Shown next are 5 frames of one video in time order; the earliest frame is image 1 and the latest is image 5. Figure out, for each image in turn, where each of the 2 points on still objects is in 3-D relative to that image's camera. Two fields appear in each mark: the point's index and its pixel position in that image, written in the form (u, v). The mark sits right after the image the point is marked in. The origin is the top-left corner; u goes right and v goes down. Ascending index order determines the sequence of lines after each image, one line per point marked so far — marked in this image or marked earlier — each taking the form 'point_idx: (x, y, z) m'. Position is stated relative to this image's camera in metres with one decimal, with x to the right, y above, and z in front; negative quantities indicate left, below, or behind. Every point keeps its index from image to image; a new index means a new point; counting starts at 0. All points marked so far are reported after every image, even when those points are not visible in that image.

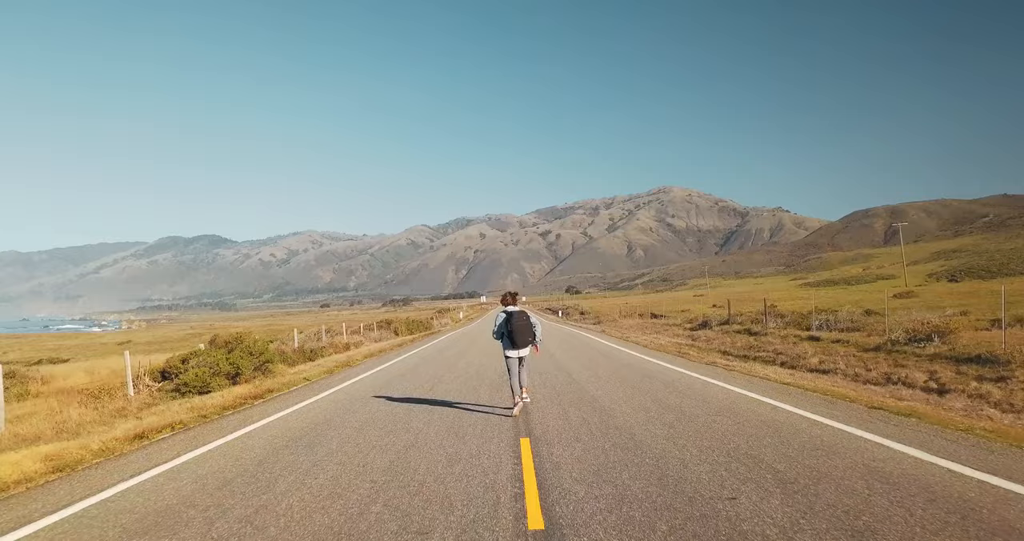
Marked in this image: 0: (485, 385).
0: (-1.0, -3.4, +19.6) m
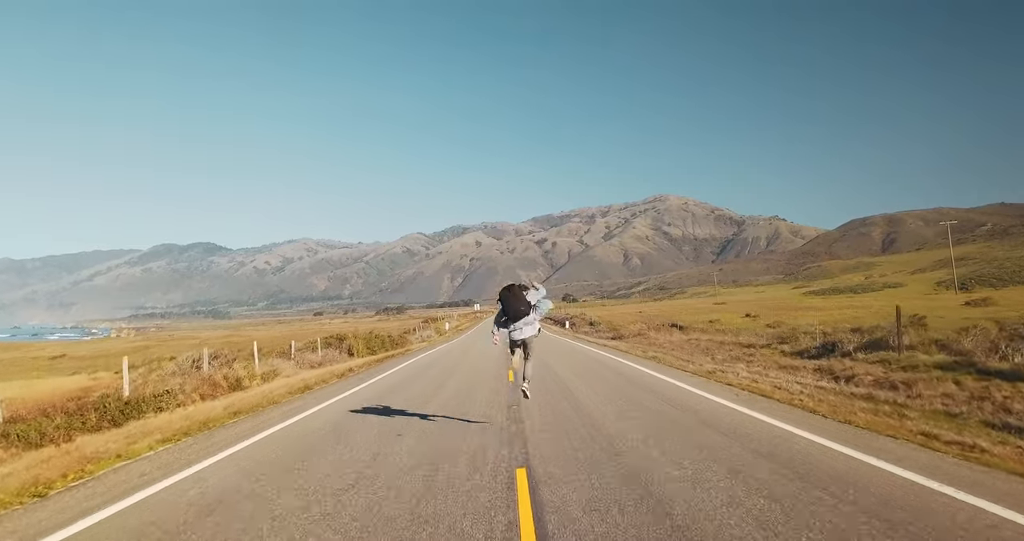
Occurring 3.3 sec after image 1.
0: (-1.1, -3.4, +15.6) m
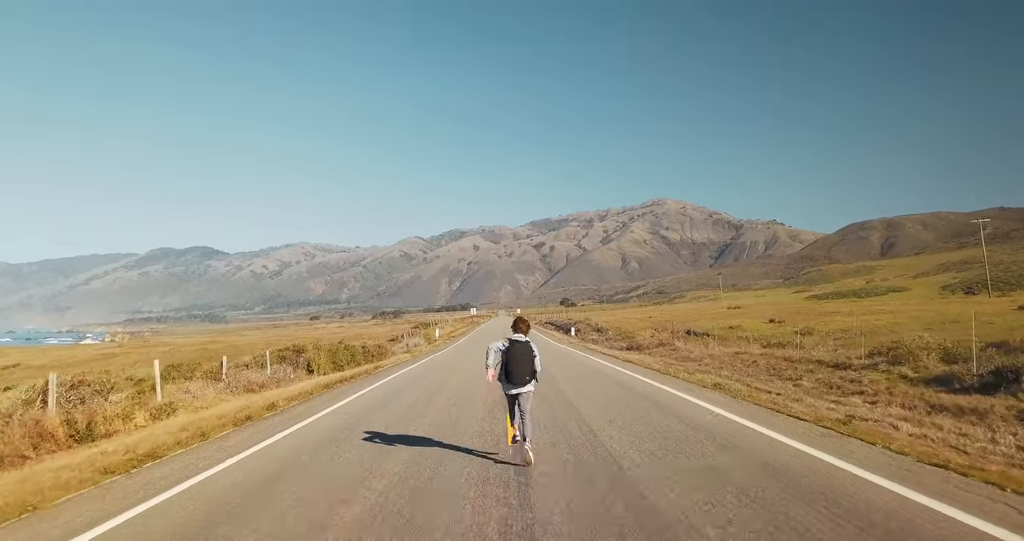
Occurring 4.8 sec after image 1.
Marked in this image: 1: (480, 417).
0: (-1.1, -3.4, +13.4) m
1: (-0.7, -3.5, +14.8) m
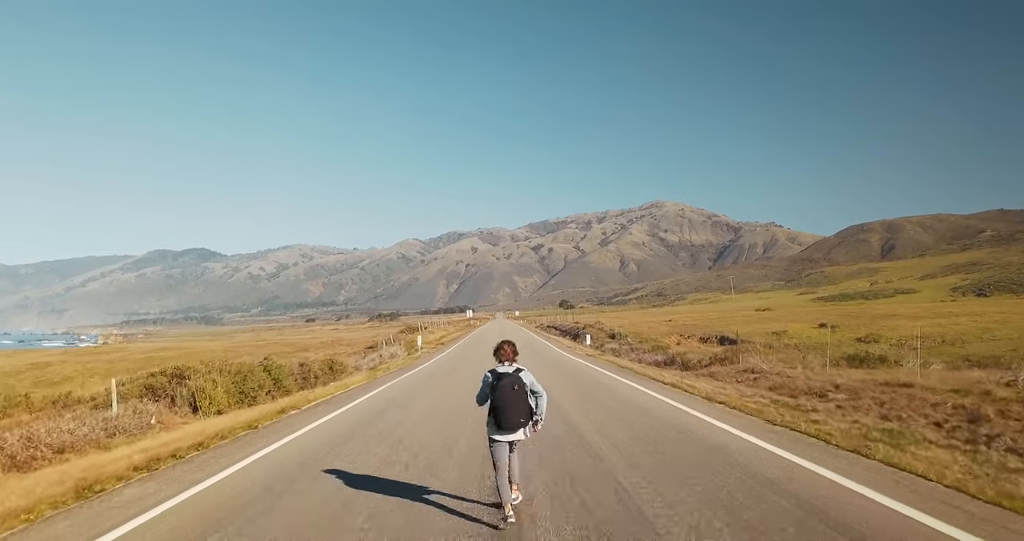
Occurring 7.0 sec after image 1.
0: (-1.1, -3.2, +10.1) m
1: (-0.7, -3.3, +11.5) m
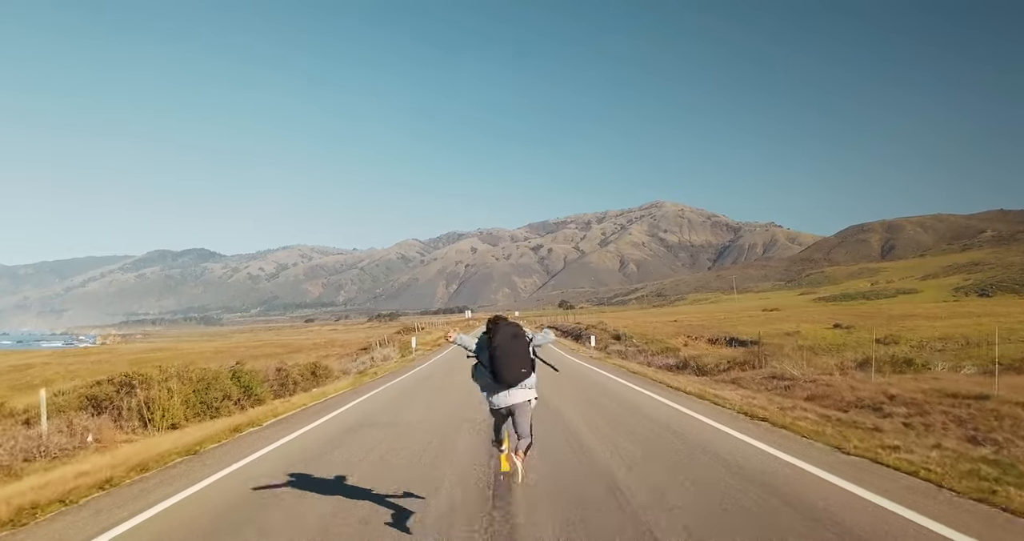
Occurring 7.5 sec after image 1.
0: (-1.1, -3.2, +9.3) m
1: (-0.7, -3.2, +10.7) m
